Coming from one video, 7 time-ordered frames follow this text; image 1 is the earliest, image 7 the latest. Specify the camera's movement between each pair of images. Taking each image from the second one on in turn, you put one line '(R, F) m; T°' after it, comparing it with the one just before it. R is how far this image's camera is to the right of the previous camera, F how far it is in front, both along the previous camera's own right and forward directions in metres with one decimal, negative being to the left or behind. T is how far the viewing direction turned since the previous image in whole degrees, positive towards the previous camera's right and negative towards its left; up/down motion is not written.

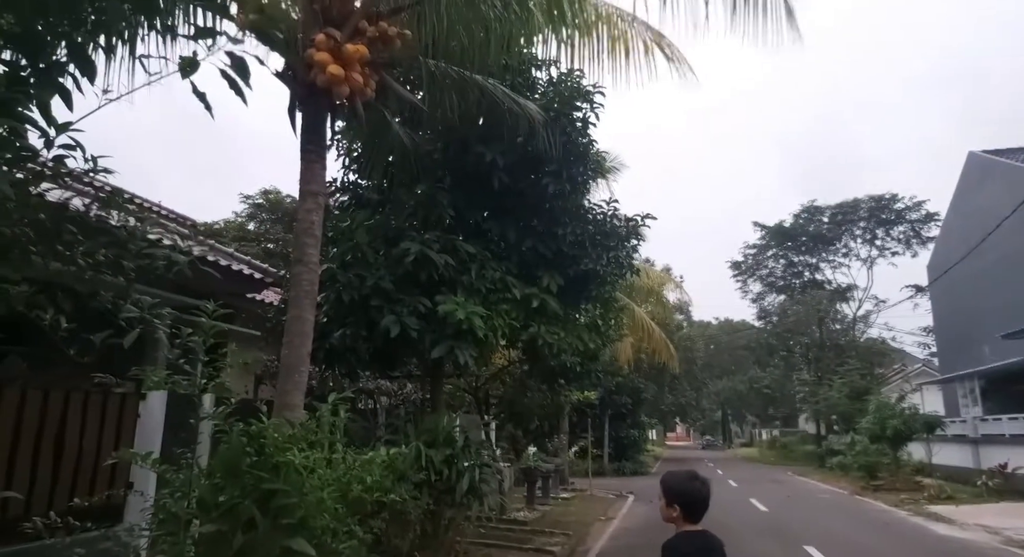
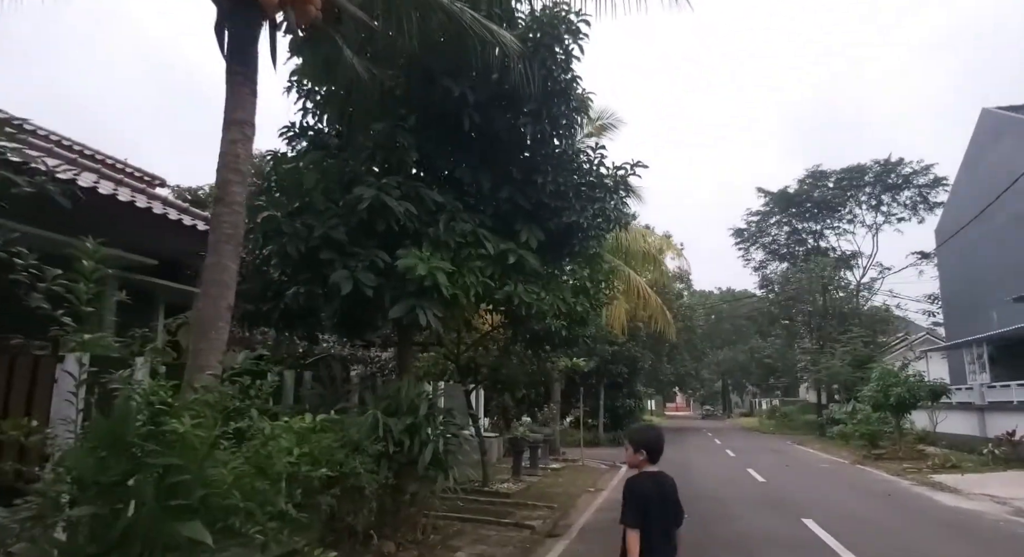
(+0.3, +0.7) m; 0°
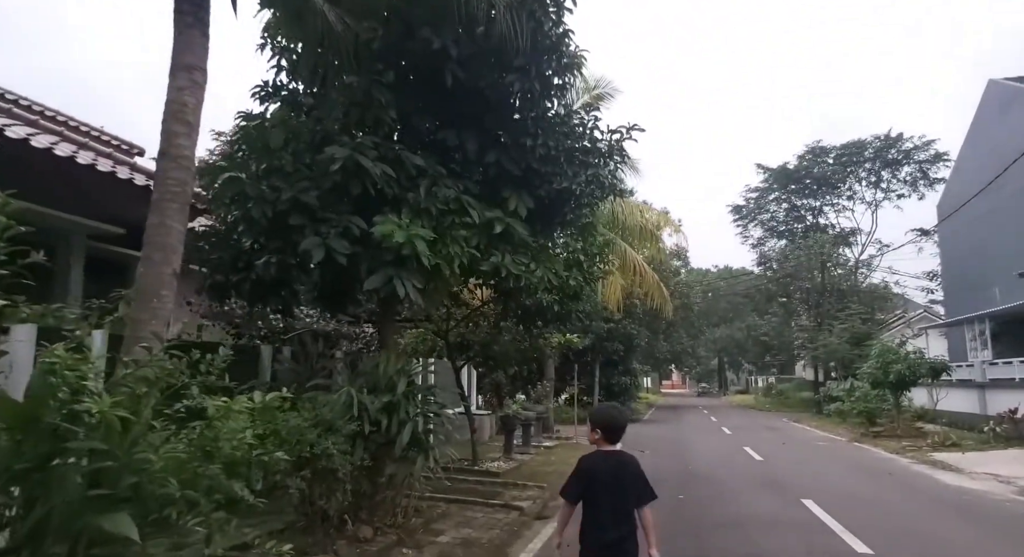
(+0.1, +0.4) m; 0°
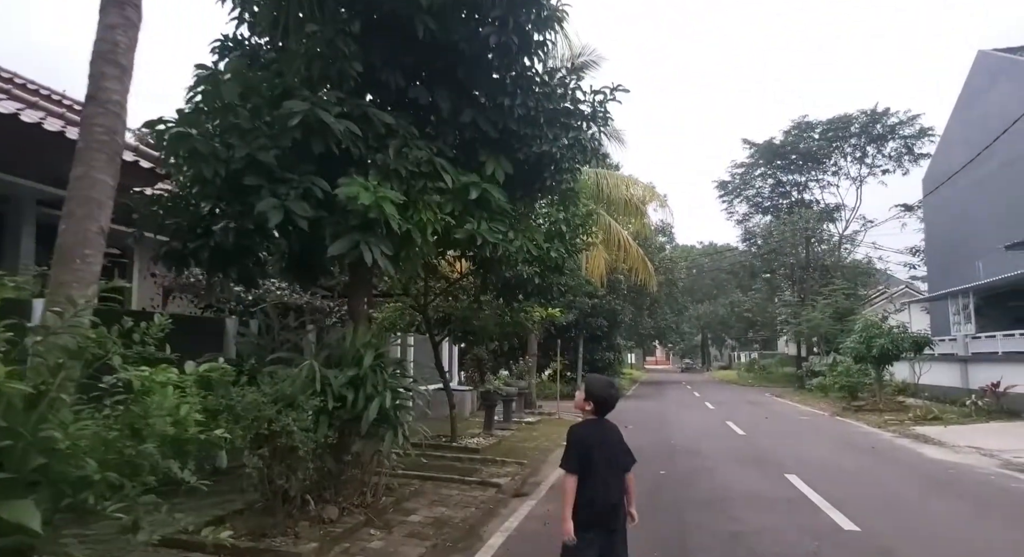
(+0.1, +0.3) m; +1°
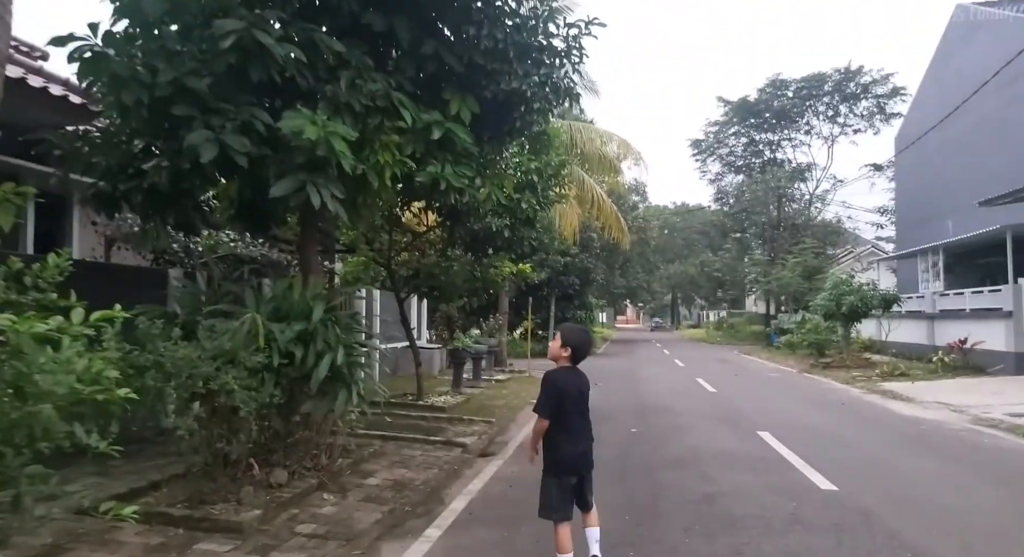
(+0.1, +0.4) m; +2°
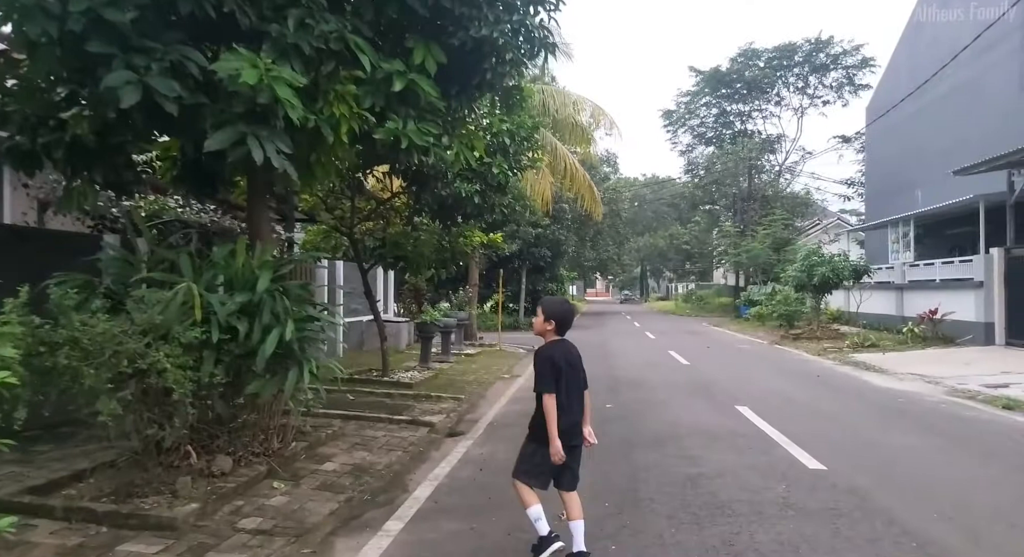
(0.0, +0.5) m; +3°
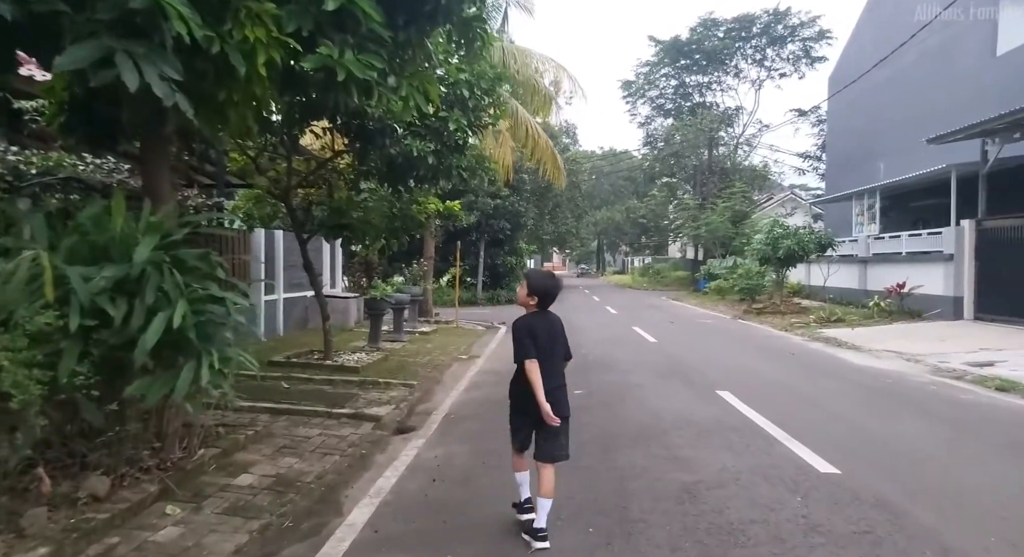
(0.0, +0.9) m; +4°
